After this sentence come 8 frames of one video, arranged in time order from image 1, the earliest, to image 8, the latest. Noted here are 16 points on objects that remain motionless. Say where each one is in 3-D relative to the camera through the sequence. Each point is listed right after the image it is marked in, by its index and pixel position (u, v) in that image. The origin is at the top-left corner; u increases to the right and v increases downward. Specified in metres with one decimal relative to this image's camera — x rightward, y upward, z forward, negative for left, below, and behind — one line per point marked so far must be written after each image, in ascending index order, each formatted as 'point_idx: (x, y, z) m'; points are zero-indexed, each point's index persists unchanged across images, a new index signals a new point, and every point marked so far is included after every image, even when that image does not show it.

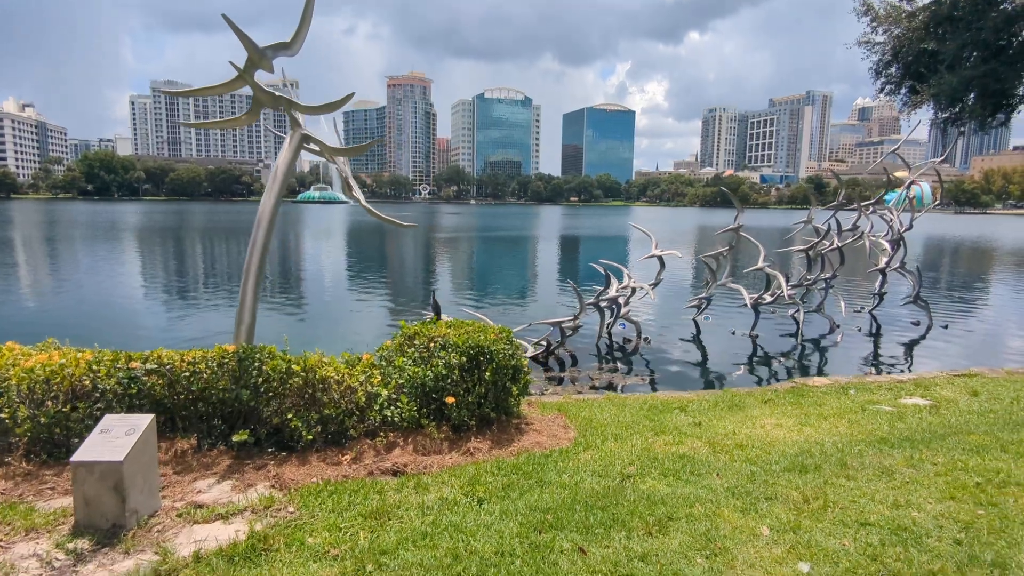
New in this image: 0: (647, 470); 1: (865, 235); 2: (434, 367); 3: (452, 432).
0: (+1.1, -1.5, +5.0) m
1: (+9.1, +1.4, +16.3) m
2: (-0.7, -0.7, +5.6) m
3: (-0.6, -1.3, +5.7) m
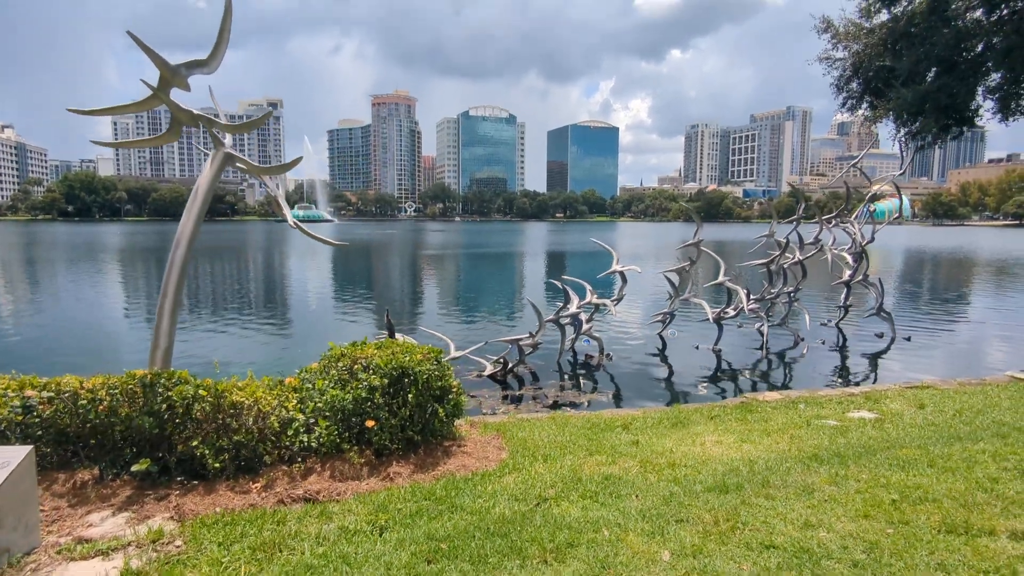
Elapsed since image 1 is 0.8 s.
0: (+0.4, -1.6, +4.9) m
1: (+8.2, +1.1, +16.4) m
2: (-1.4, -0.9, +5.5) m
3: (-1.2, -1.5, +5.5) m
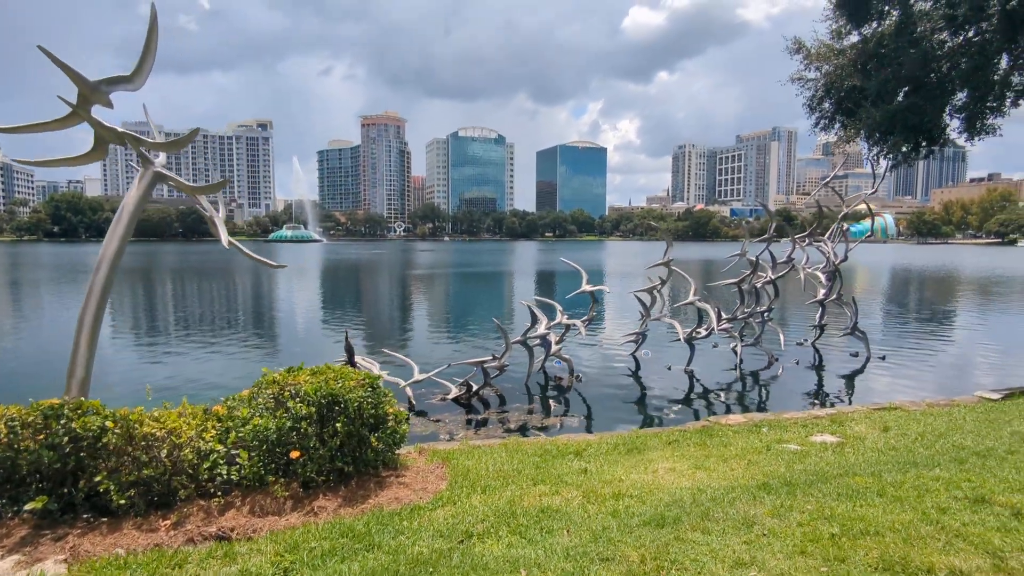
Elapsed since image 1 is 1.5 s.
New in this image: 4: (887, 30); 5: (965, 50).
0: (-0.1, -1.8, +4.6) m
1: (+7.5, +0.6, +16.3) m
2: (-1.9, -1.1, +5.2) m
3: (-1.8, -1.7, +5.3) m
4: (+8.1, +5.4, +13.2) m
5: (+9.0, +4.7, +12.3) m
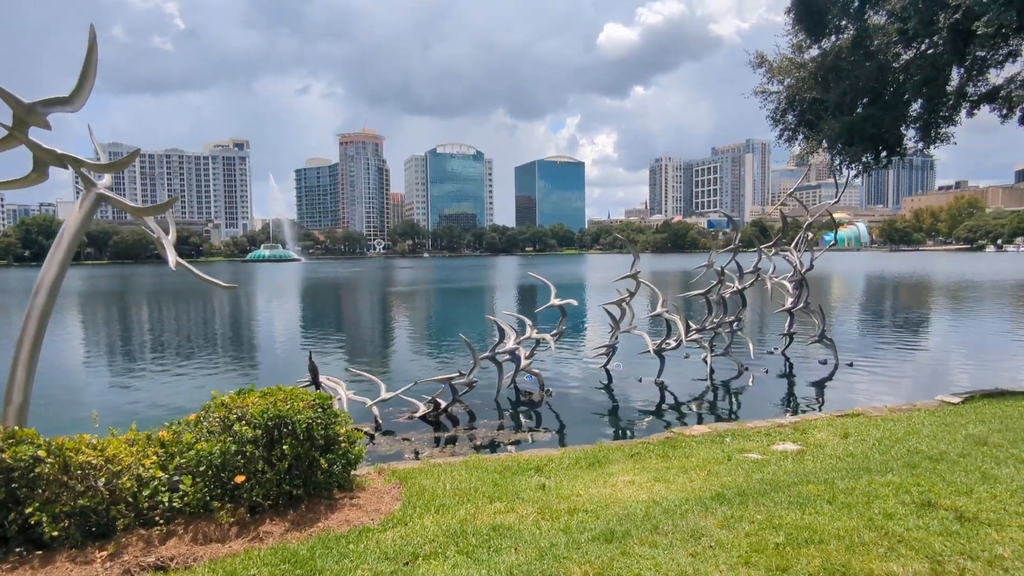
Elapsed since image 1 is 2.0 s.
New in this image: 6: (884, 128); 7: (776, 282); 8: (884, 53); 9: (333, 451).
0: (-0.5, -1.9, +4.6) m
1: (+6.7, +0.3, +16.5) m
2: (-2.3, -1.3, +5.1) m
3: (-2.2, -1.8, +5.1) m
4: (+7.3, +5.3, +13.6) m
5: (+8.3, +4.6, +12.7) m
6: (+7.8, +3.3, +13.0) m
7: (+7.0, +0.2, +16.7) m
8: (+7.8, +4.9, +13.1) m
9: (-1.6, -1.5, +5.7) m
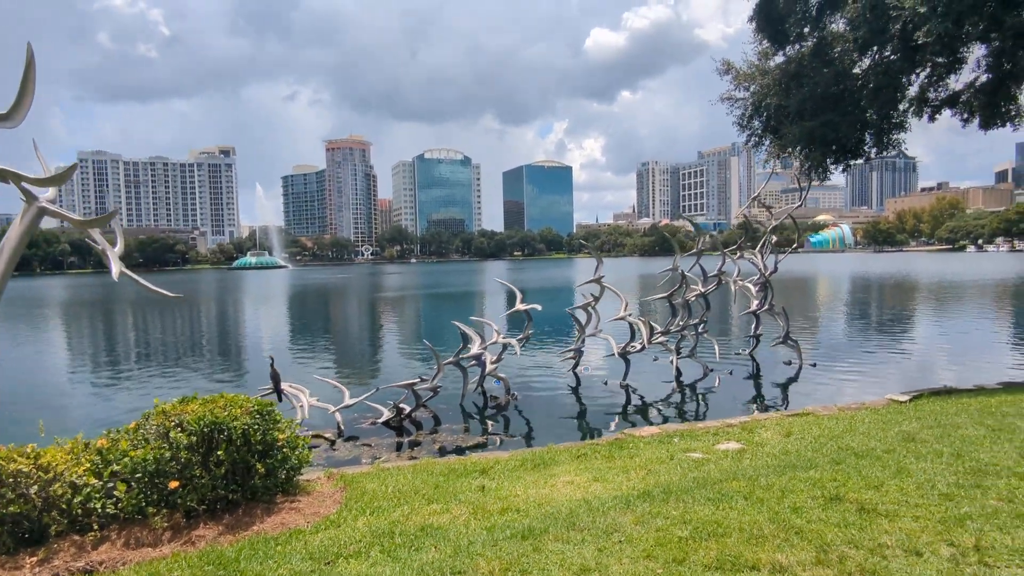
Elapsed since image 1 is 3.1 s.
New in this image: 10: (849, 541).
0: (-1.1, -1.9, +4.7) m
1: (+5.9, +0.2, +16.8) m
2: (-2.9, -1.4, +5.2) m
3: (-2.8, -1.9, +5.3) m
4: (+6.5, +5.2, +13.9) m
5: (+7.5, +4.5, +13.0) m
6: (+7.0, +3.3, +13.4) m
7: (+6.2, +0.1, +17.0) m
8: (+7.0, +4.9, +13.4) m
9: (-2.2, -1.6, +5.9) m
10: (+2.2, -1.7, +4.1) m
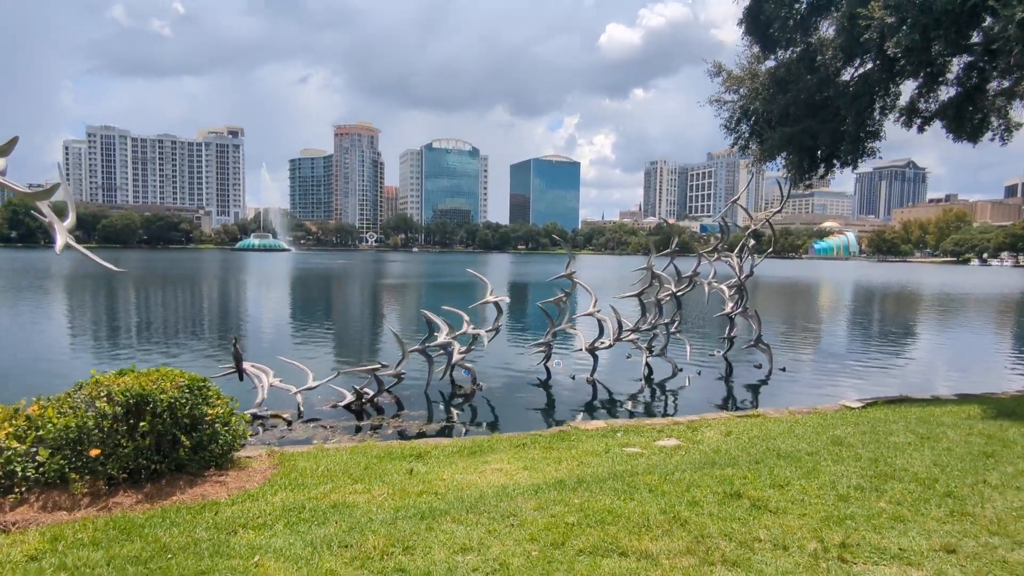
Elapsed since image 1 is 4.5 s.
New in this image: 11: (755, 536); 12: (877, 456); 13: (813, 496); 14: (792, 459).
0: (-1.9, -1.8, +4.9) m
1: (+5.3, +0.2, +16.9) m
2: (-3.7, -1.1, +5.4) m
3: (-3.5, -1.7, +5.4) m
4: (+6.1, +5.1, +13.9) m
5: (+7.0, +4.4, +13.1) m
6: (+6.5, +3.2, +13.4) m
7: (+5.6, 0.0, +17.1) m
8: (+6.6, +4.8, +13.5) m
9: (-3.0, -1.4, +6.0) m
10: (+1.4, -1.7, +4.3) m
11: (+1.6, -1.7, +4.2) m
12: (+3.8, -1.7, +6.5) m
13: (+2.5, -1.7, +5.2) m
14: (+2.9, -1.8, +6.5) m
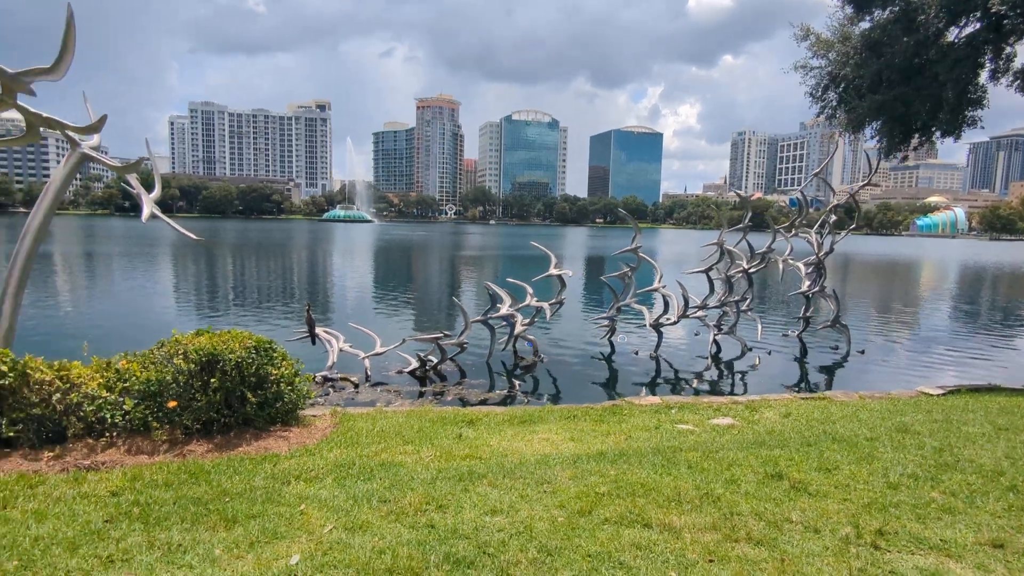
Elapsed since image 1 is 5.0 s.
0: (-1.6, -1.5, +5.2) m
1: (+7.0, +0.8, +16.2) m
2: (-3.3, -0.8, +5.9) m
3: (-3.2, -1.4, +6.0) m
4: (+7.5, +5.6, +13.0) m
5: (+8.4, +4.8, +12.0) m
6: (+7.8, +3.6, +12.5) m
7: (+7.4, +0.6, +16.4) m
8: (+8.0, +5.2, +12.4) m
9: (-2.5, -1.0, +6.5) m
10: (+1.6, -1.5, +4.2) m
11: (+1.8, -1.5, +4.1) m
12: (+4.2, -1.6, +6.2) m
13: (+2.8, -1.5, +5.0) m
14: (+3.4, -1.6, +6.3) m
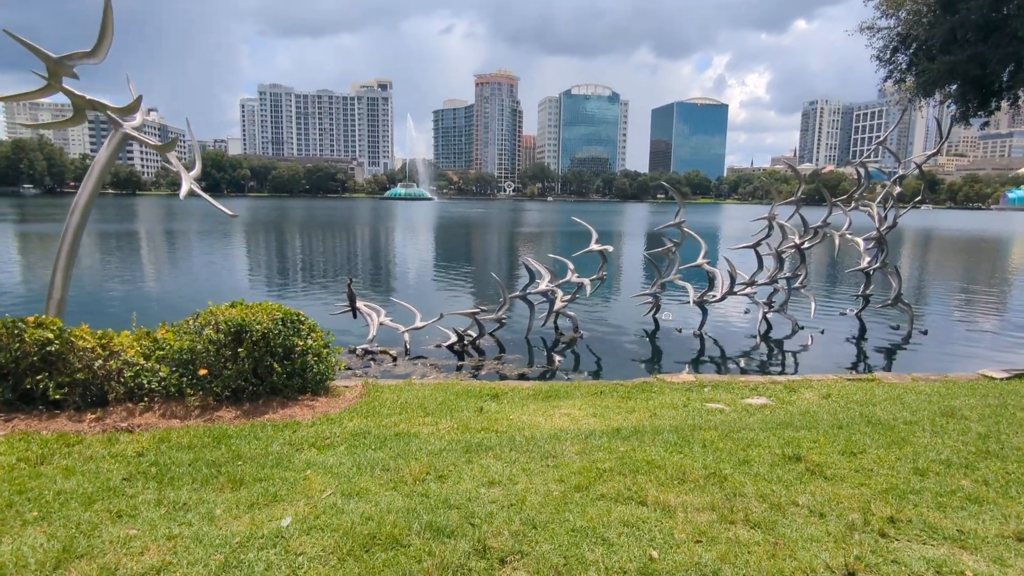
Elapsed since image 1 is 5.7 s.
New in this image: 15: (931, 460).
0: (-1.5, -1.3, +5.4) m
1: (+8.1, +1.4, +15.4) m
2: (-3.1, -0.5, +6.2) m
3: (-3.0, -1.1, +6.3) m
4: (+8.3, +6.0, +12.0) m
5: (+9.1, +5.2, +10.9) m
6: (+8.6, +4.0, +11.5) m
7: (+8.5, +1.2, +15.6) m
8: (+8.7, +5.6, +11.4) m
9: (-2.3, -0.8, +6.7) m
10: (+1.6, -1.3, +4.1) m
11: (+1.8, -1.3, +4.0) m
12: (+4.4, -1.3, +5.8) m
13: (+2.8, -1.3, +4.7) m
14: (+3.5, -1.3, +5.9) m
15: (+3.2, -1.3, +4.9) m
